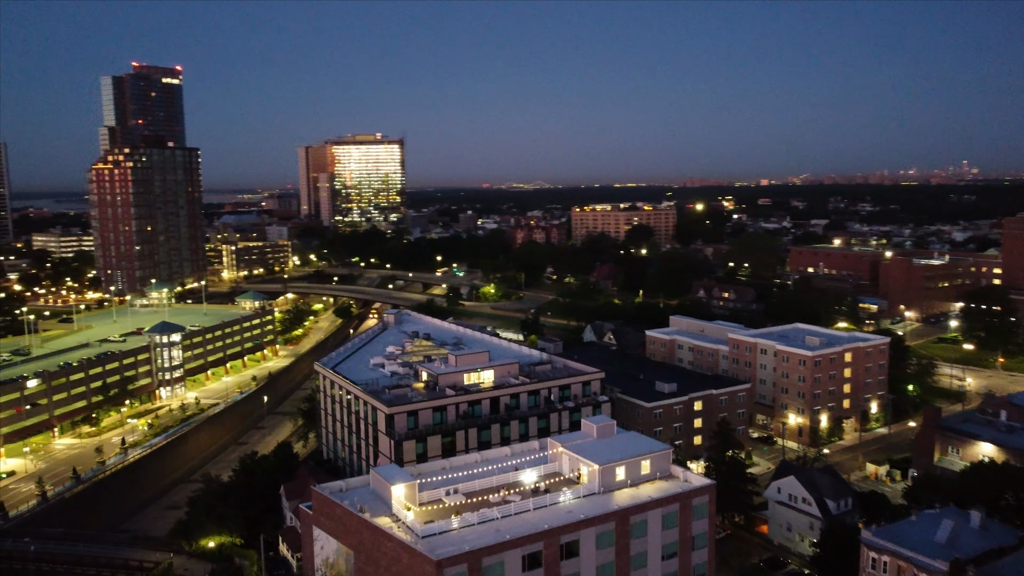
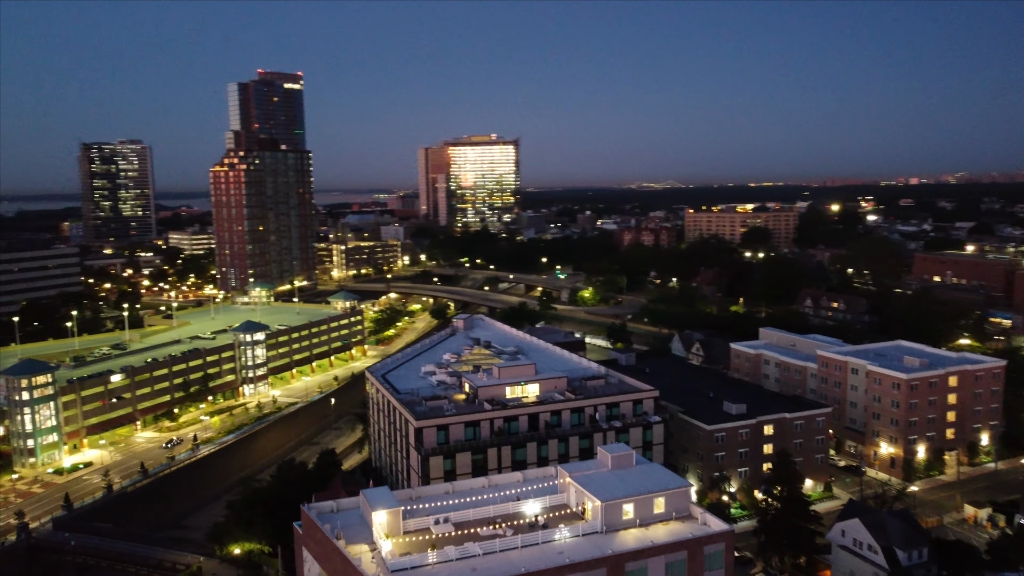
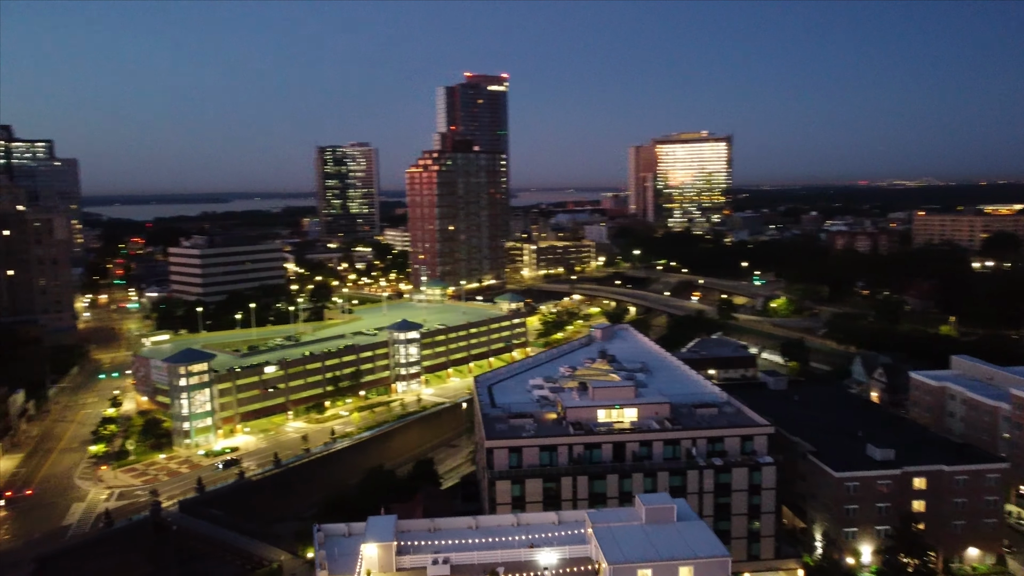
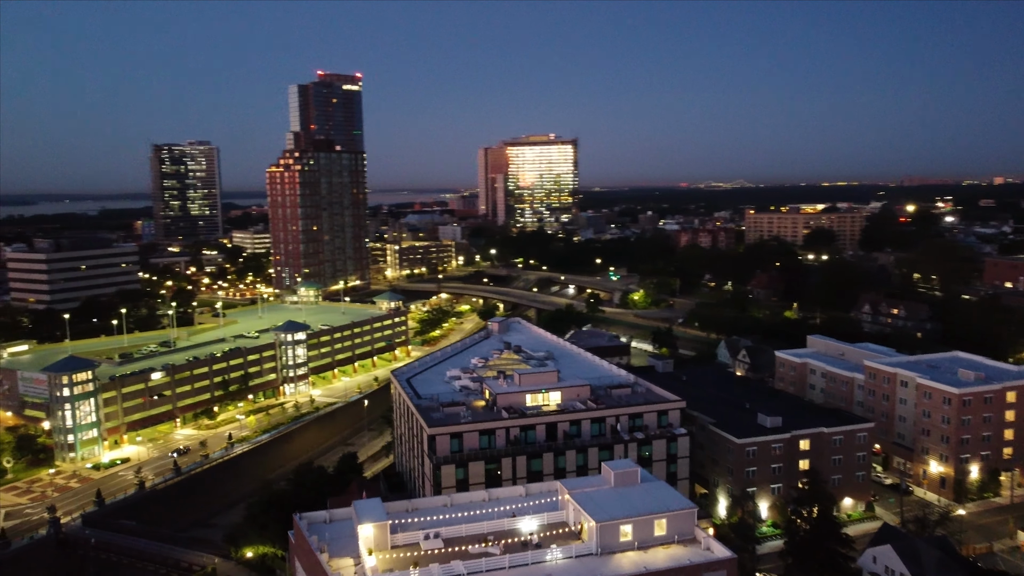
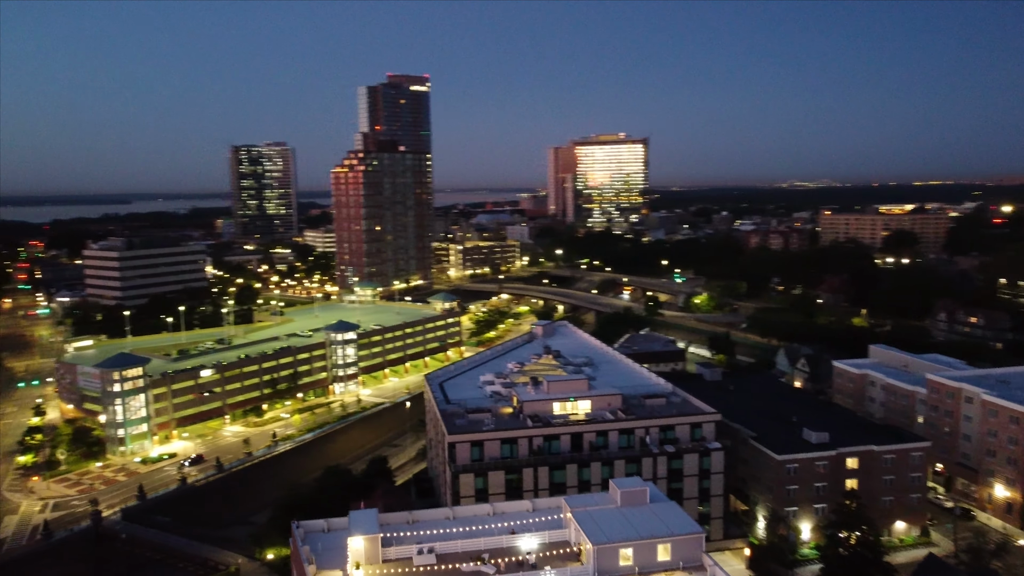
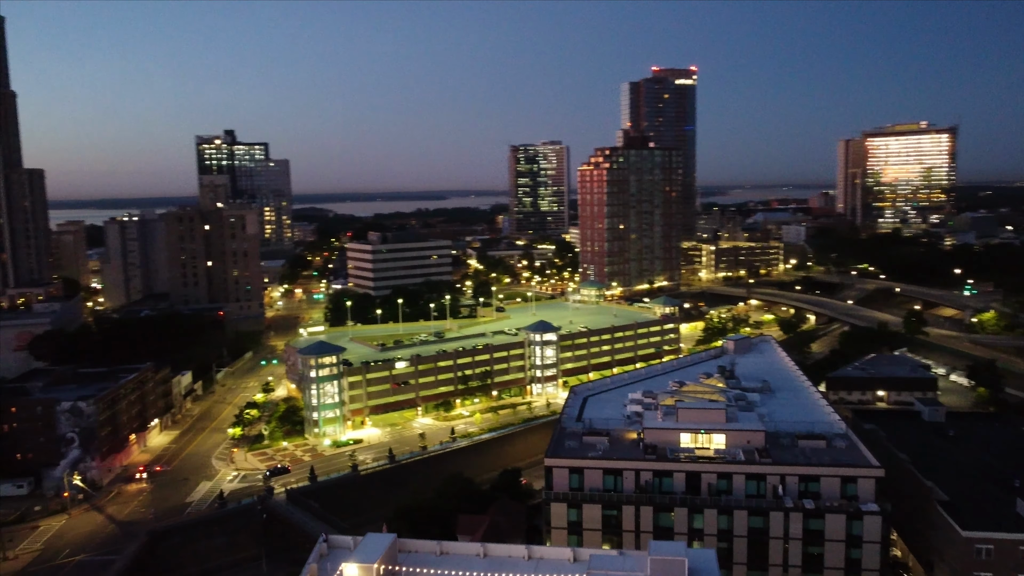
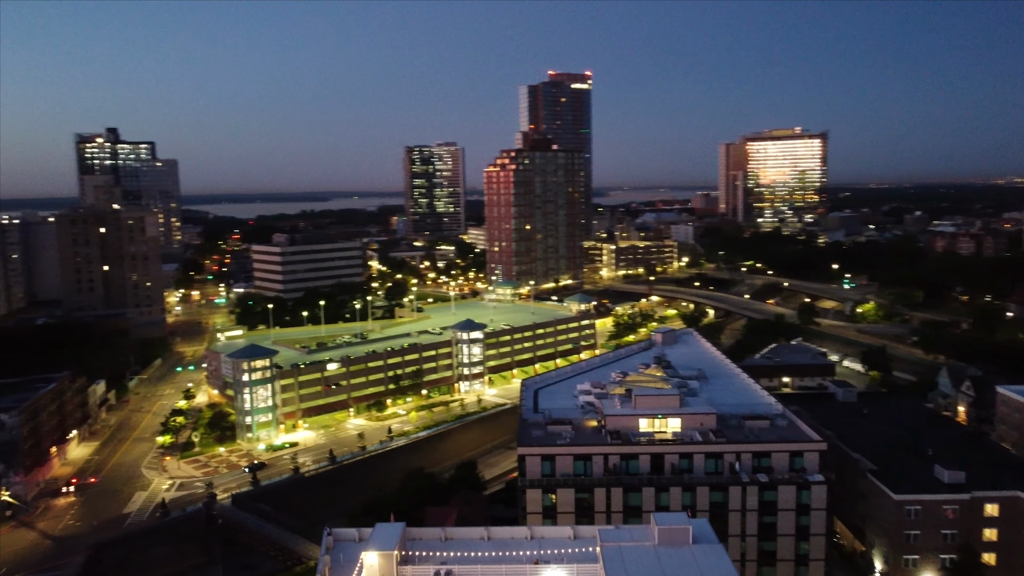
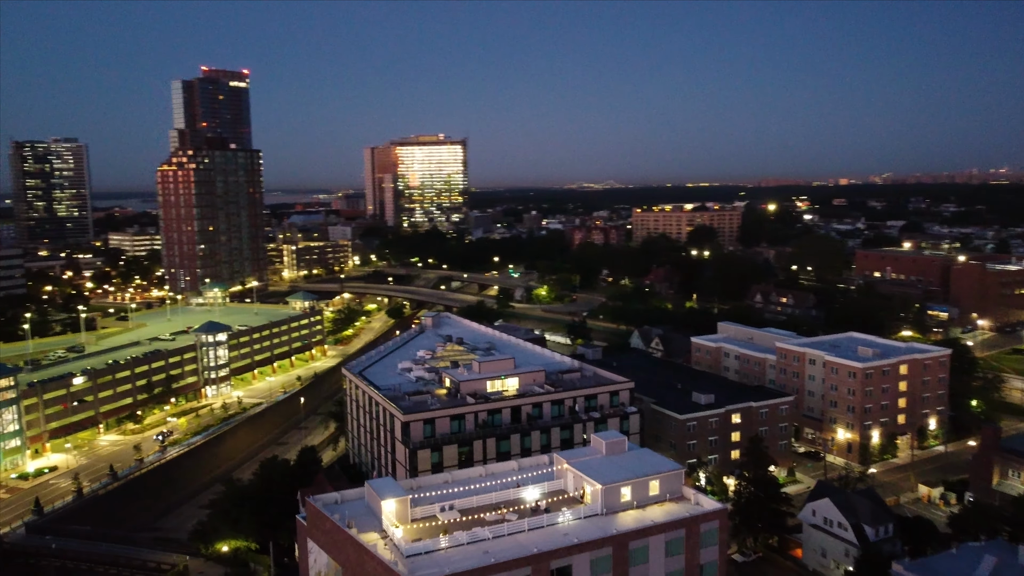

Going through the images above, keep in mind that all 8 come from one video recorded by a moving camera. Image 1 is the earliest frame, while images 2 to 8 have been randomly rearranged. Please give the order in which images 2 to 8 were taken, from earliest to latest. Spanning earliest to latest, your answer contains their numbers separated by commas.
8, 2, 4, 5, 3, 7, 6
